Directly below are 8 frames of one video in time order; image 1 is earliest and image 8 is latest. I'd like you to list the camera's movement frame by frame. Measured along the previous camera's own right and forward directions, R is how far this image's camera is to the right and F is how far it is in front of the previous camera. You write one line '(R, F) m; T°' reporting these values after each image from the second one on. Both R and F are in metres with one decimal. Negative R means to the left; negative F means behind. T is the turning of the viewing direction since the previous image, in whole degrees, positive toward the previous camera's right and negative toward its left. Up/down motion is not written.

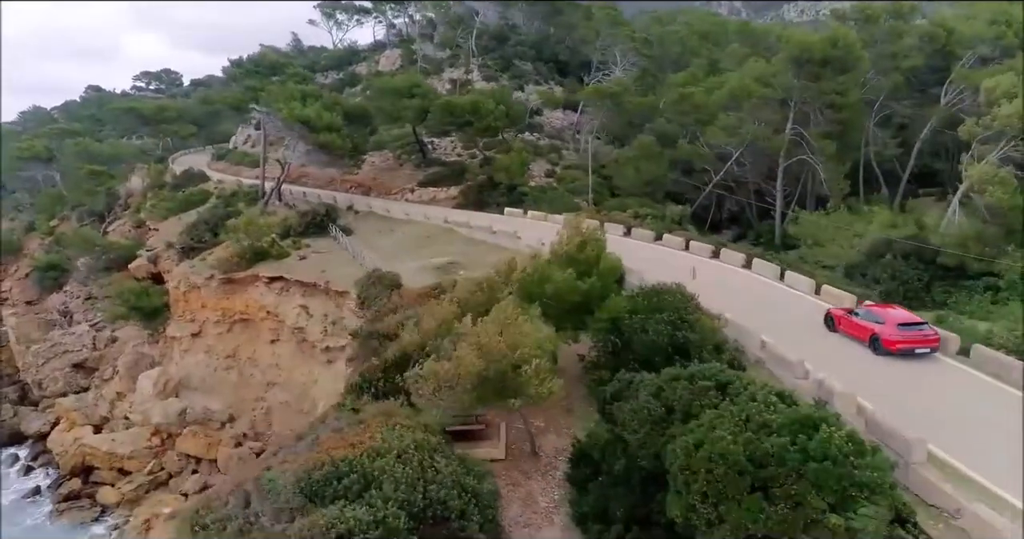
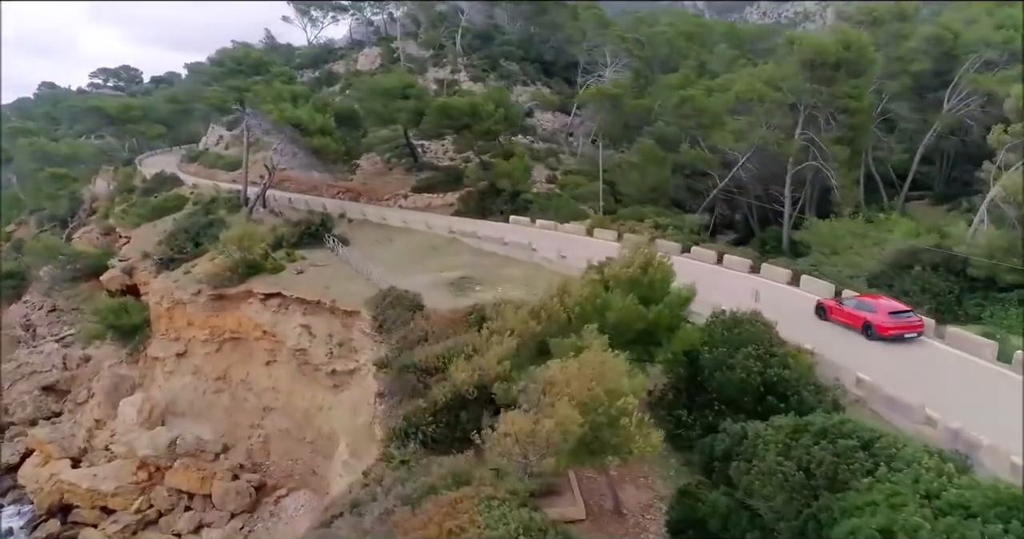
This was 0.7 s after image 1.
(-1.7, +1.6) m; +3°
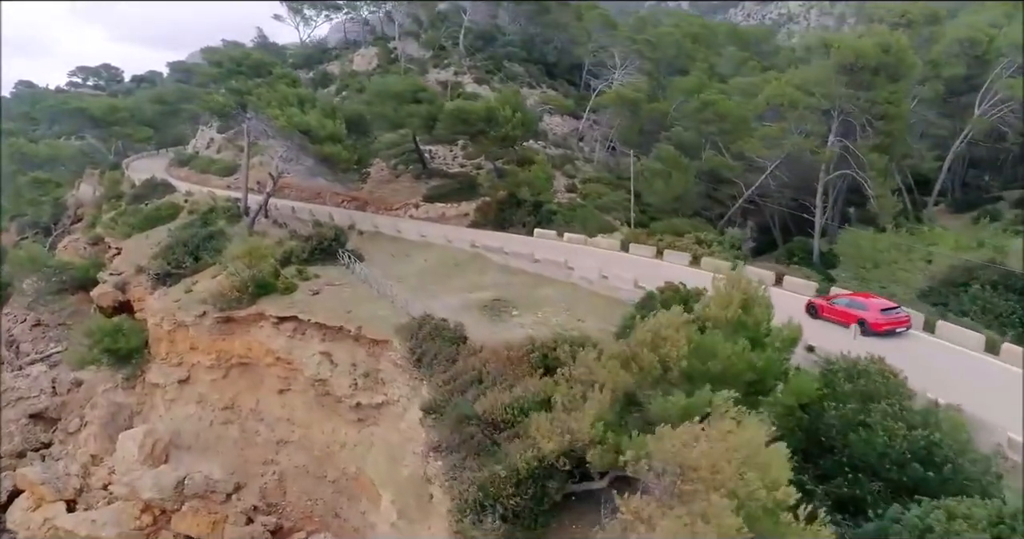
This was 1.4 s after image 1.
(-1.6, +1.8) m; +1°
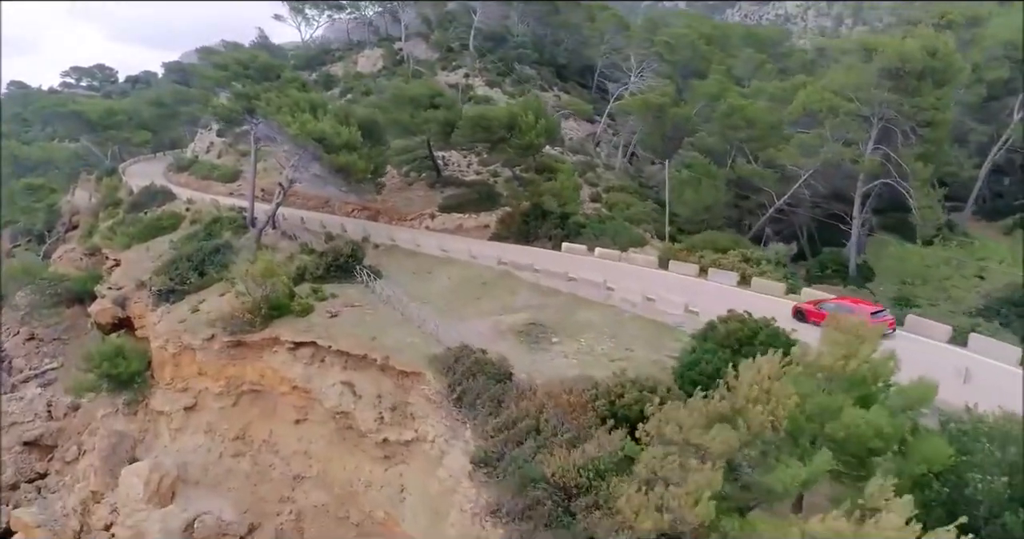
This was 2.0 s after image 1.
(-1.2, +1.6) m; 0°
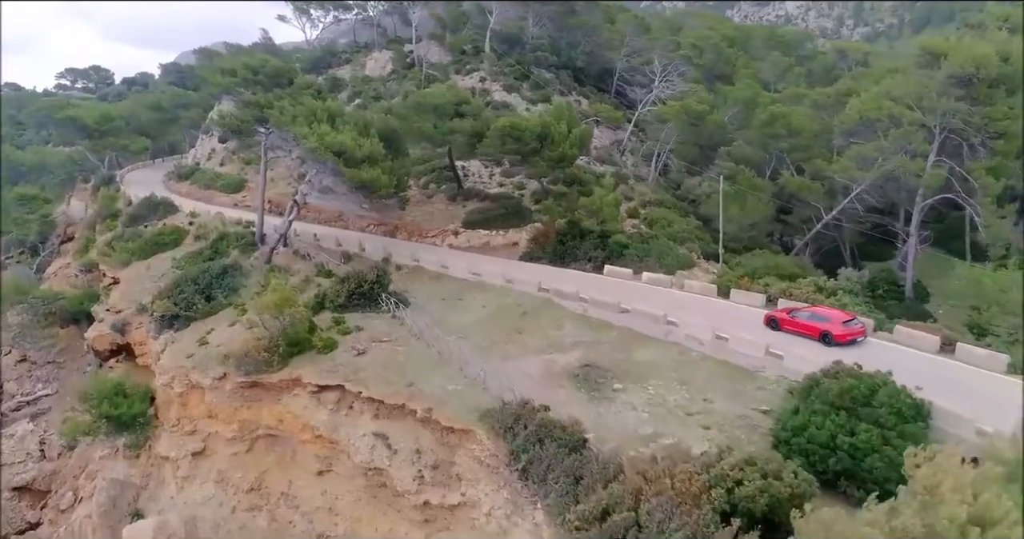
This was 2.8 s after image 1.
(-1.4, +2.3) m; 0°
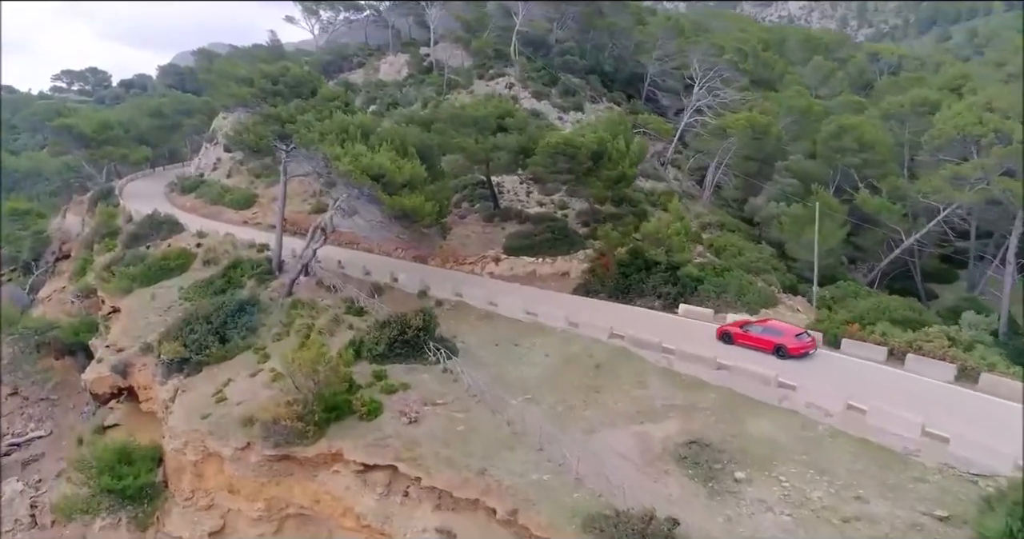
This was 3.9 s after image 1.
(-1.9, +3.1) m; 0°
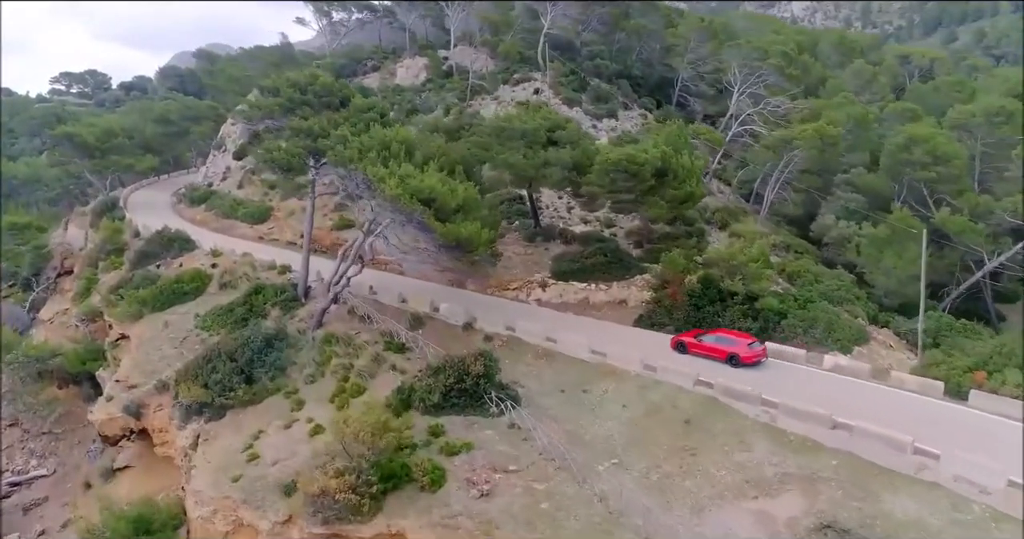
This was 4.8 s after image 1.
(-1.7, +2.3) m; 0°
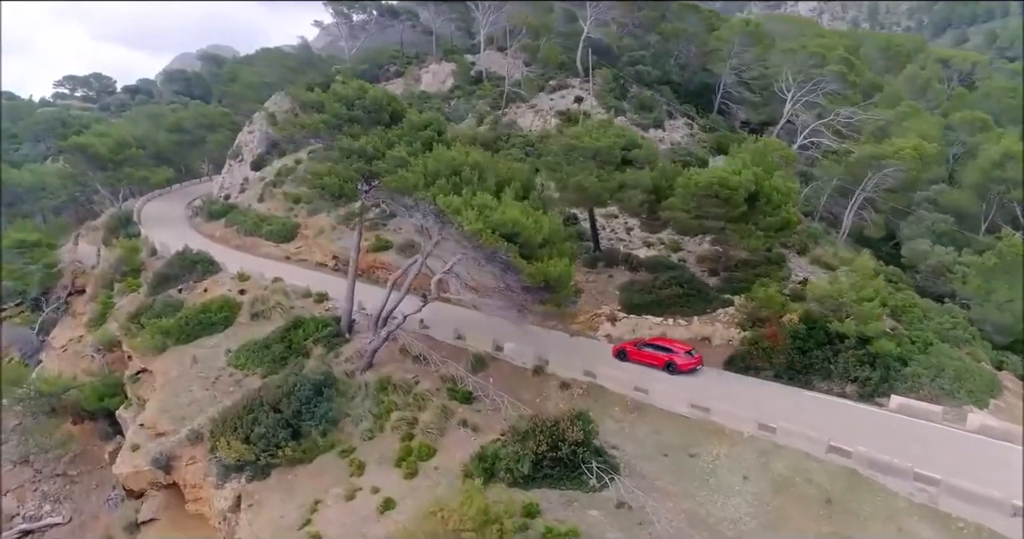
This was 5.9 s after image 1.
(-2.1, +2.4) m; 0°
